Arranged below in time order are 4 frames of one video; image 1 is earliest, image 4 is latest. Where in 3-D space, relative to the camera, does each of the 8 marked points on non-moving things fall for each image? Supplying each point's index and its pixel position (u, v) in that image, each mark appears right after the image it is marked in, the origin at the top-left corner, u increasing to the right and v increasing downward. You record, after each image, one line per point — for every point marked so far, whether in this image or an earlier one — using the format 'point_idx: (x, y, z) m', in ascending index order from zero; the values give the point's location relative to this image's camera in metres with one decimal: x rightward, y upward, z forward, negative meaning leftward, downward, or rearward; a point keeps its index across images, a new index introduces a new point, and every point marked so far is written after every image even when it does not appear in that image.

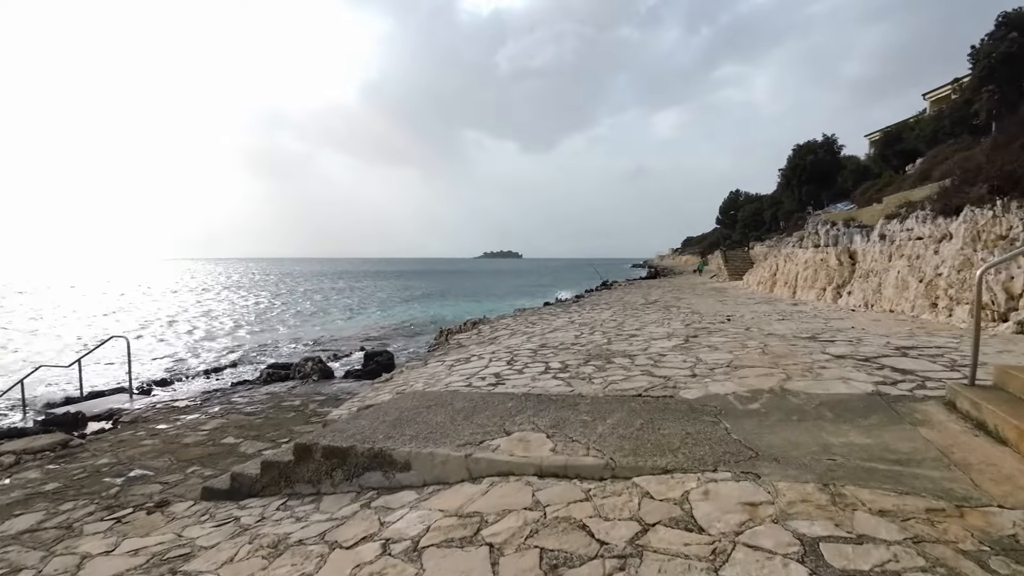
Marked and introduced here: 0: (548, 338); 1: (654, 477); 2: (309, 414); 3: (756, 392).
0: (+0.5, -0.7, +7.5) m
1: (+0.6, -0.8, +2.5) m
2: (-2.1, -1.3, +5.8) m
3: (+1.6, -0.7, +3.7) m
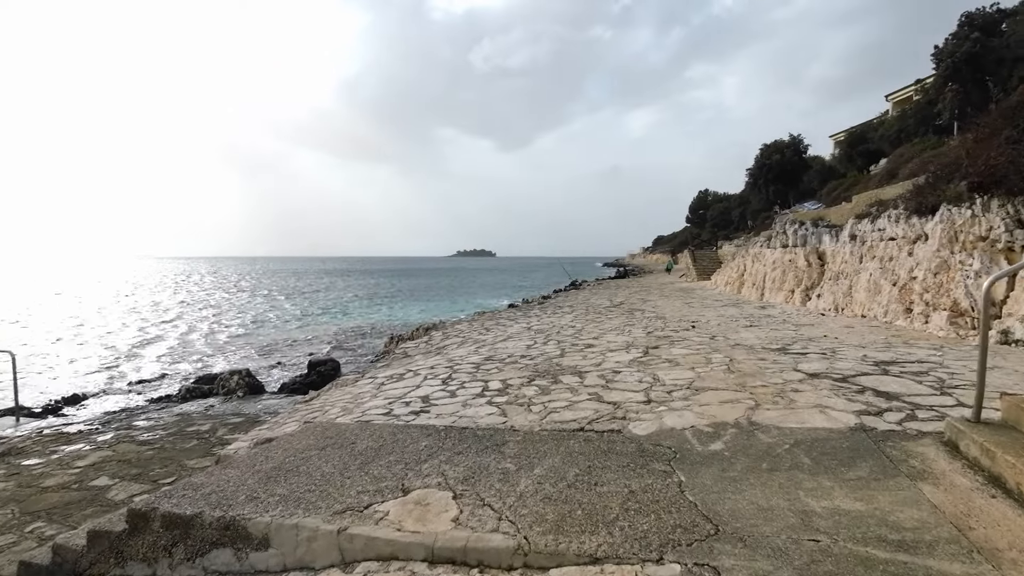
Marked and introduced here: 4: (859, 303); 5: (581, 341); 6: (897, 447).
0: (-0.2, -0.7, +6.9) m
1: (+0.2, -0.9, +1.8) m
2: (-2.6, -1.4, +5.0) m
3: (+1.1, -0.8, +3.1) m
4: (+4.7, -0.2, +7.6) m
5: (+0.8, -0.6, +6.8) m
6: (+1.8, -0.8, +2.6) m
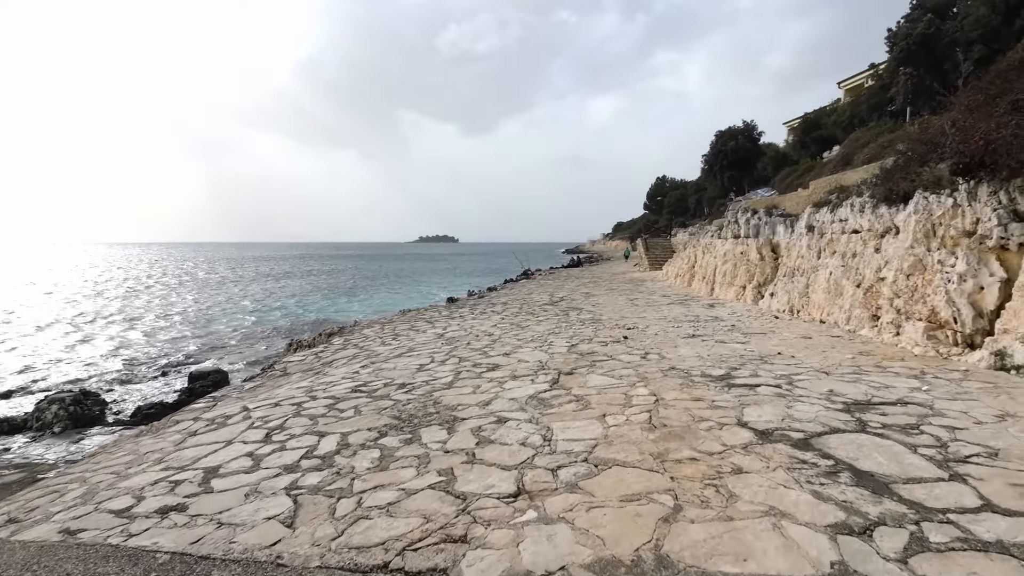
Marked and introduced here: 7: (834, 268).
0: (-1.3, -0.8, +5.5) m
1: (-0.5, -1.1, +0.5) m
2: (-3.6, -1.5, +3.5) m
3: (+0.3, -0.9, +1.8) m
4: (+3.6, -0.2, +6.5) m
5: (-0.2, -0.7, +5.4) m
6: (+1.0, -0.9, +1.4) m
7: (+3.7, +0.2, +6.4) m
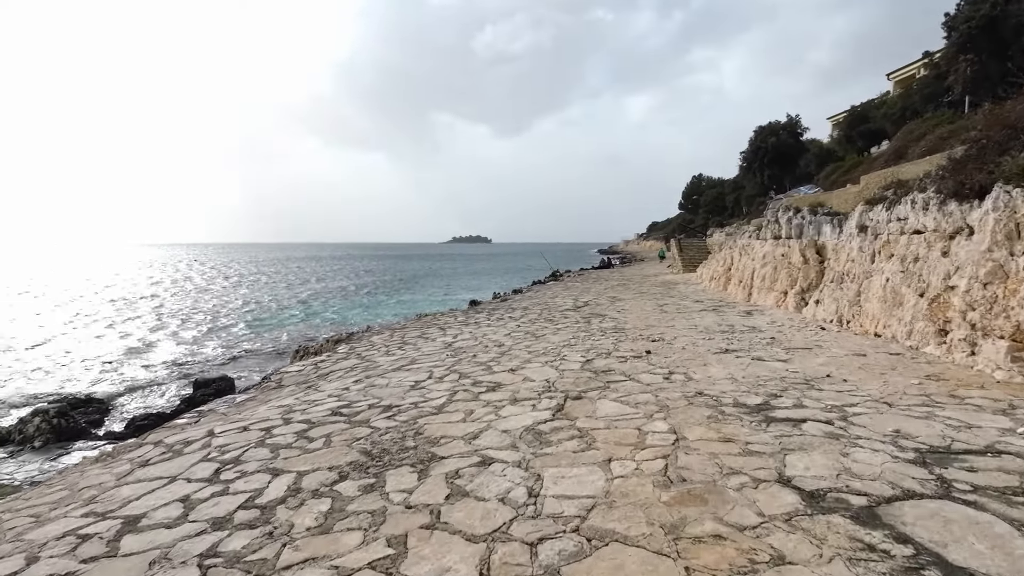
0: (-1.2, -0.9, +5.0) m
1: (-0.8, -1.2, -0.1) m
2: (-3.7, -1.6, +3.1) m
3: (+0.1, -1.0, +1.2) m
4: (+3.7, -0.3, +5.7) m
5: (-0.2, -0.8, +4.9) m
6: (+0.8, -1.0, +0.8) m
7: (+3.8, +0.1, +5.6) m
